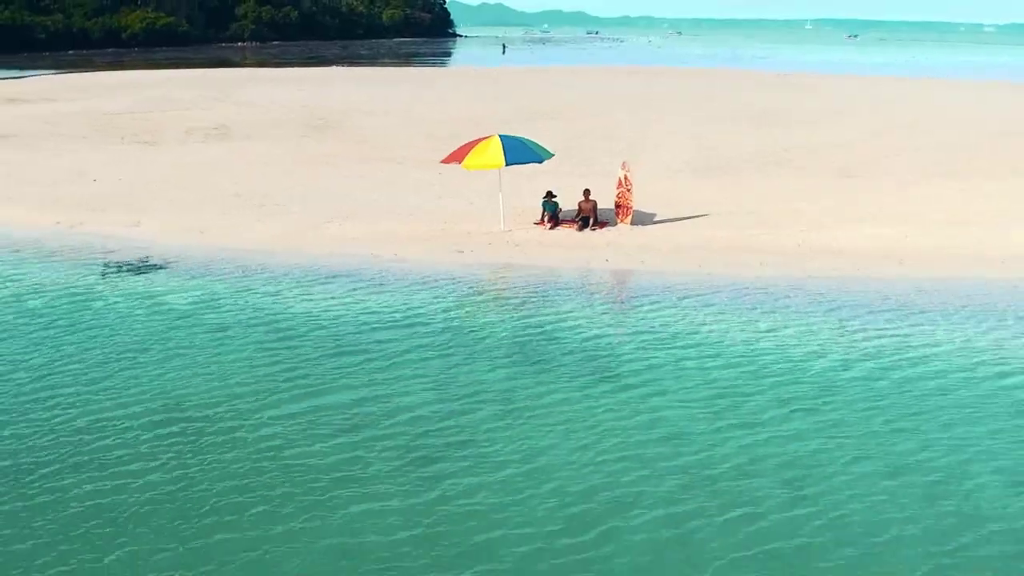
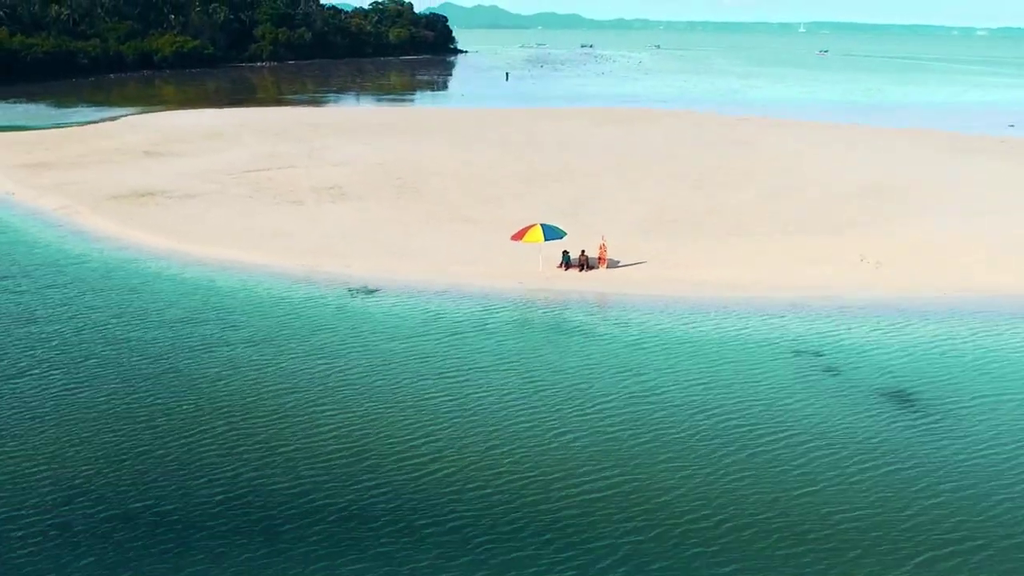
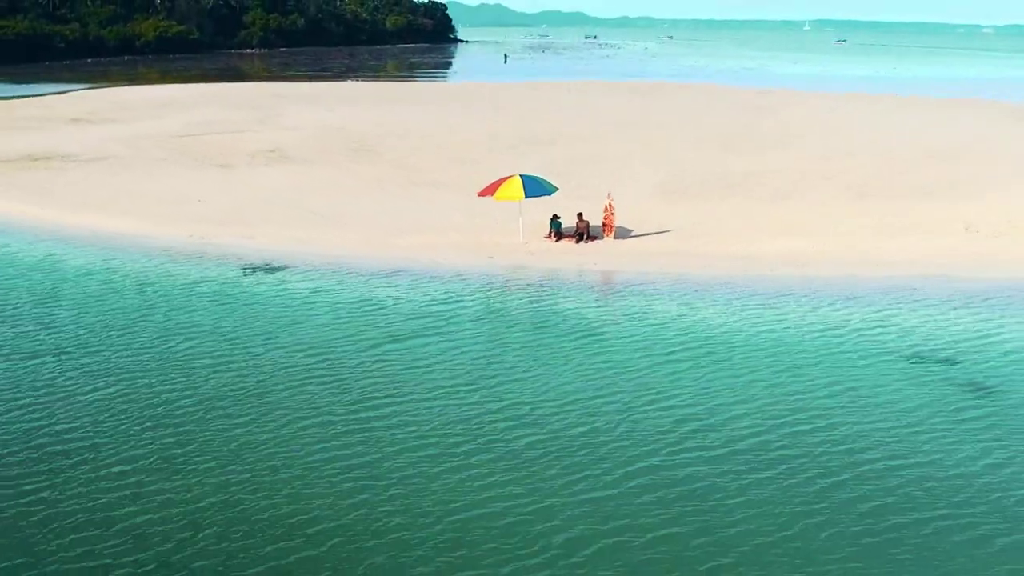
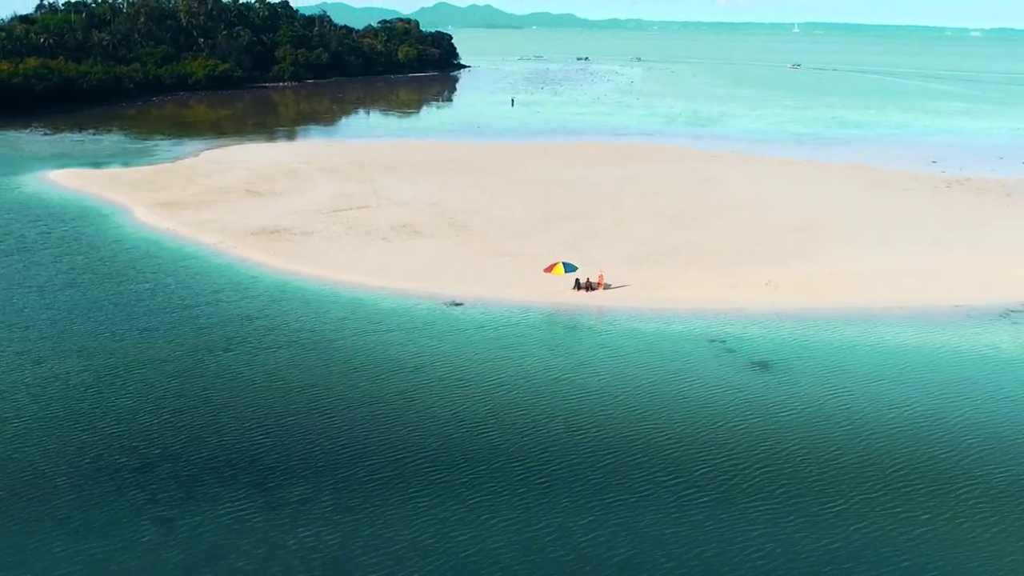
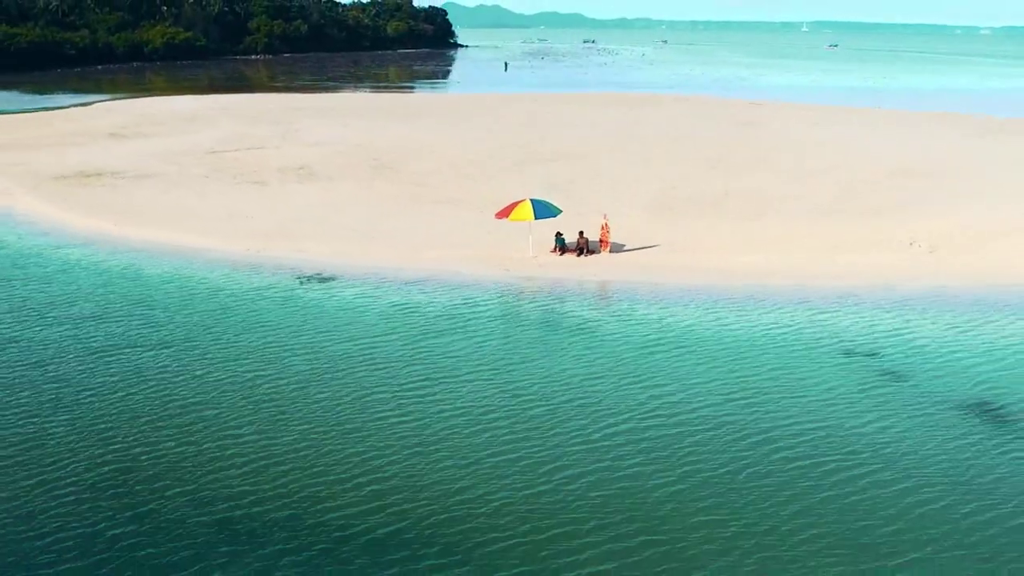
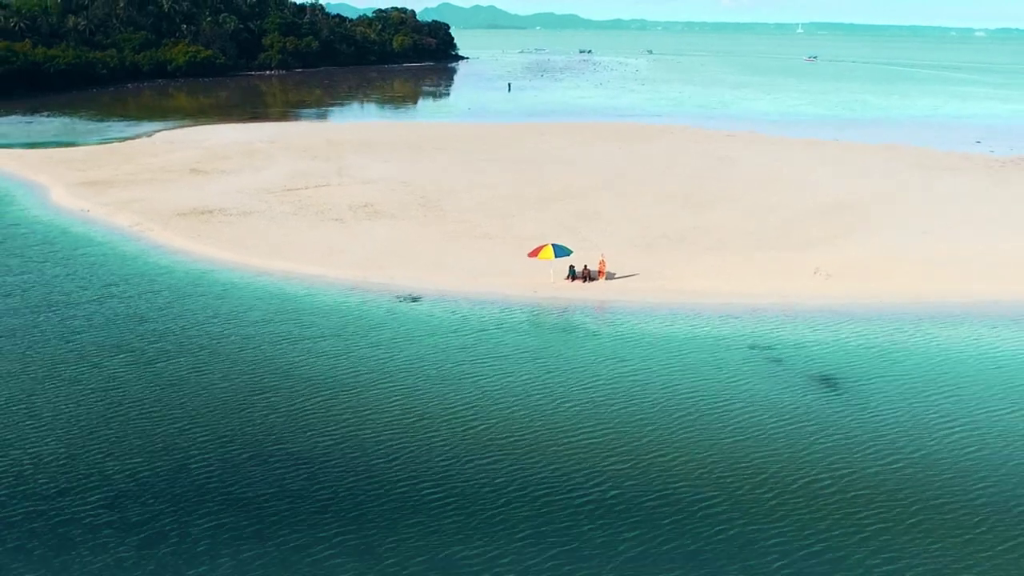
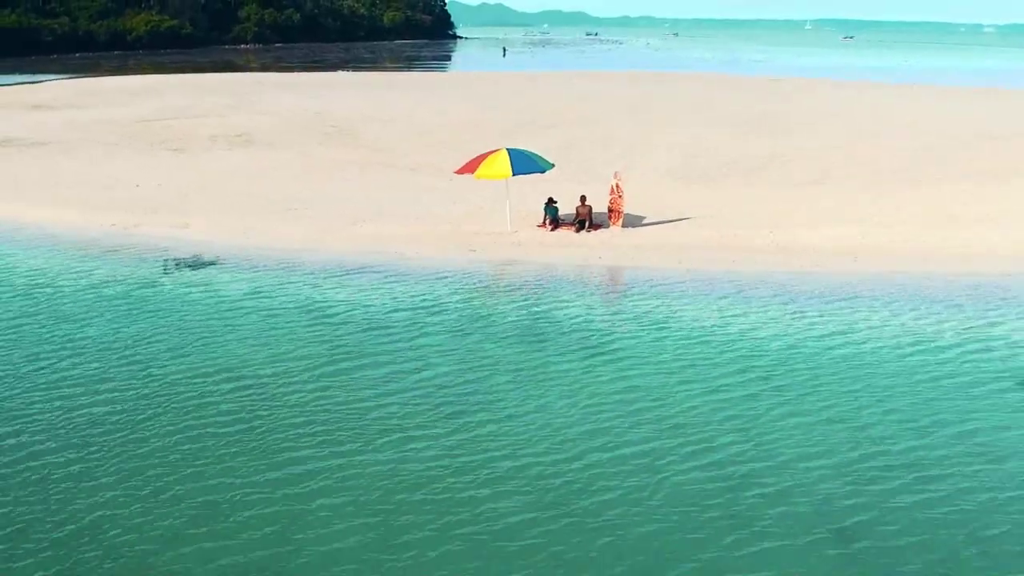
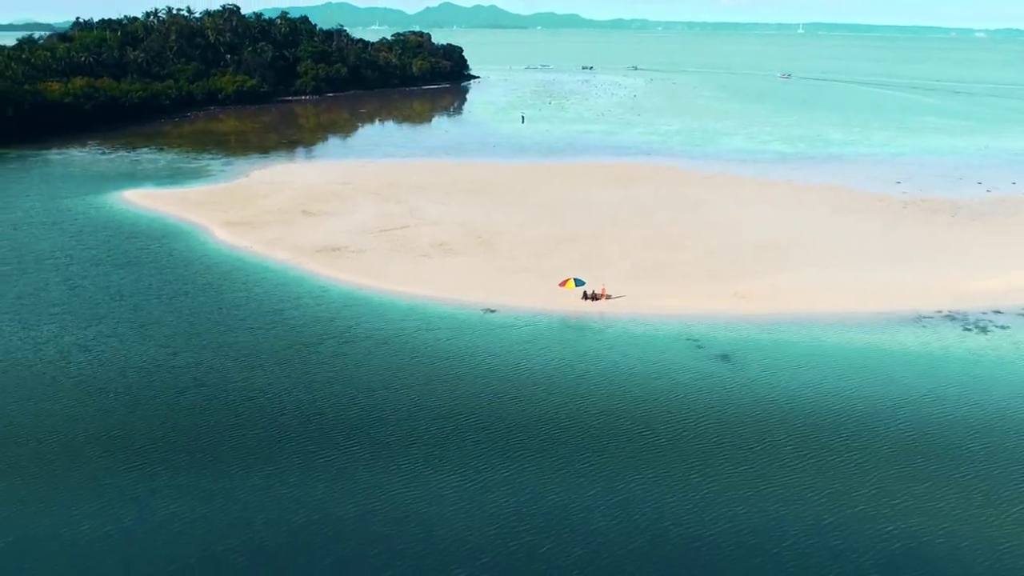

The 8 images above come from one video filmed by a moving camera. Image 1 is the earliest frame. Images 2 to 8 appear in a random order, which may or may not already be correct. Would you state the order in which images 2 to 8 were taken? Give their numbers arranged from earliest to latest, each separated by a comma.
7, 3, 5, 2, 6, 4, 8
